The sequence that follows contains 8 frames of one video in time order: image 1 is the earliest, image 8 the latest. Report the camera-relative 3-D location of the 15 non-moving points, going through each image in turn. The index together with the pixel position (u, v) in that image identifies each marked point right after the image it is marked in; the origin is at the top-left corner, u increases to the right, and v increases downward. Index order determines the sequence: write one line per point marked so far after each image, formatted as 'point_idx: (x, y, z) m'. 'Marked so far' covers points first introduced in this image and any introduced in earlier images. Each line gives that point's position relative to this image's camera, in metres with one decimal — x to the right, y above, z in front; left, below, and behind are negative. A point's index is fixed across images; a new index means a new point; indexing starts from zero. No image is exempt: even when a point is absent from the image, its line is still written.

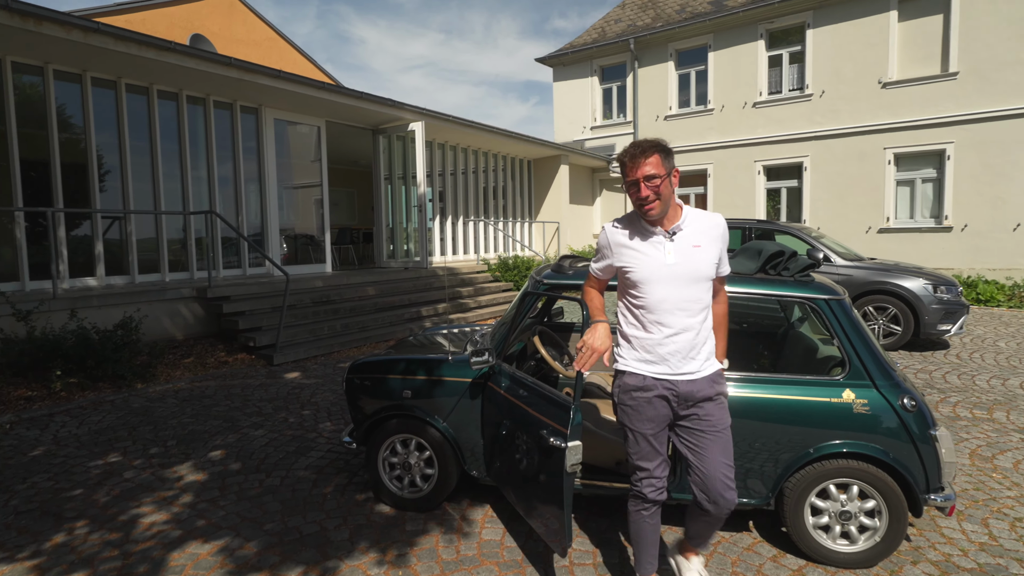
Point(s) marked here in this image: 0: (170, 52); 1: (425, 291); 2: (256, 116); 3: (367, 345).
0: (-4.4, +3.1, +7.5) m
1: (-1.6, -0.1, +10.4) m
2: (-4.5, +3.0, +10.1) m
3: (-2.0, -0.8, +8.1) m
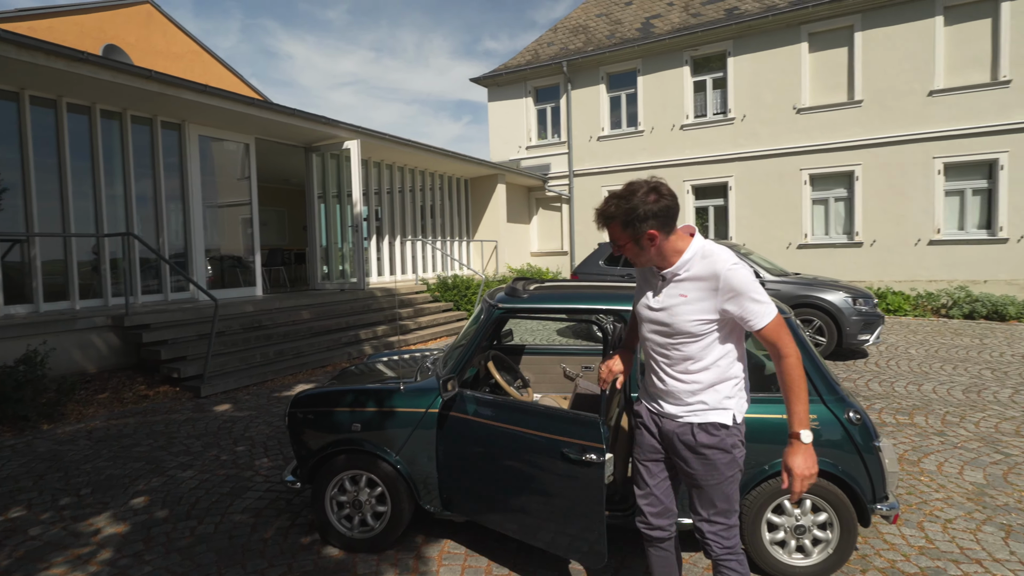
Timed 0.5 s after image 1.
0: (-5.2, +2.7, +7.0) m
1: (-2.6, -0.4, +10.0) m
2: (-5.5, +2.6, +9.5) m
3: (-2.8, -1.1, +7.7) m
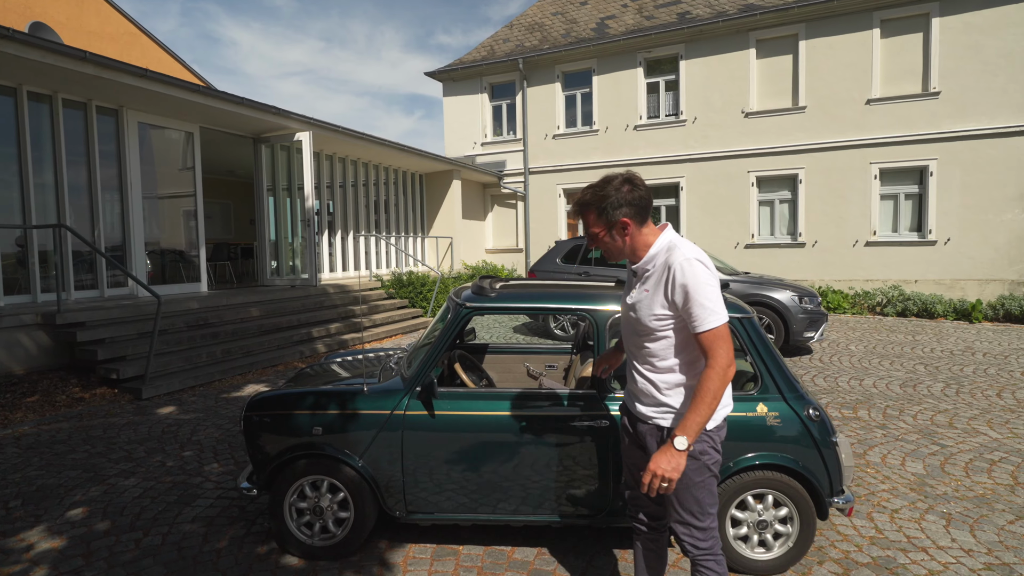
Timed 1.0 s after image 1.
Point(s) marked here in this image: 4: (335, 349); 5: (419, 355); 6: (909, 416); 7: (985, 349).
0: (-5.6, +2.8, +6.5) m
1: (-3.3, -0.4, +9.8) m
2: (-6.1, +2.6, +9.0) m
3: (-3.3, -1.1, +7.4) m
4: (-2.7, -0.9, +8.9) m
5: (-0.5, -0.4, +3.3) m
6: (+4.1, -1.3, +6.0) m
7: (+8.2, -1.1, +10.0) m
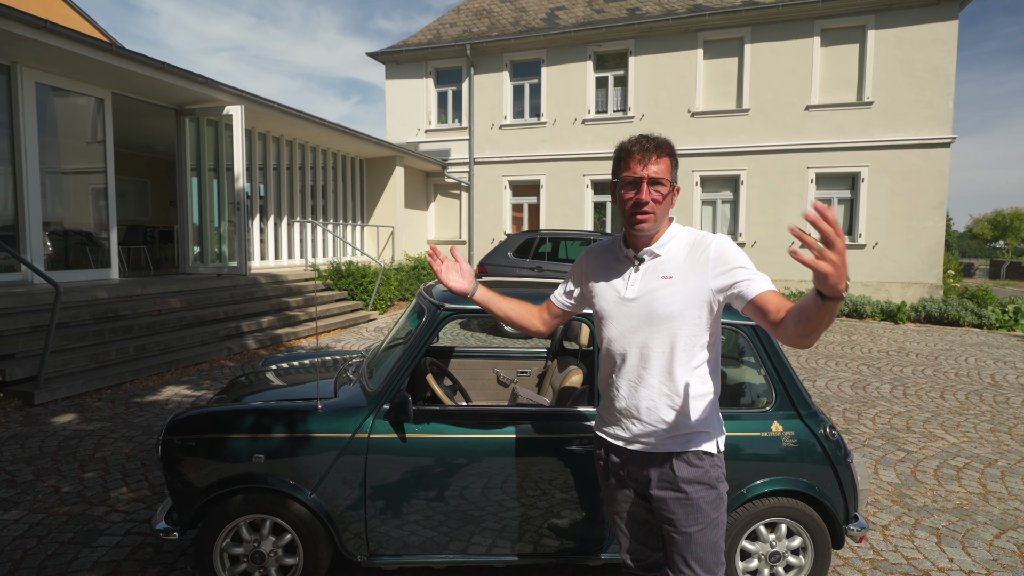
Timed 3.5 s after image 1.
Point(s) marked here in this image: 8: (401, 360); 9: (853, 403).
0: (-6.0, +2.9, +5.3) m
1: (-4.1, -0.2, +8.9) m
2: (-6.8, +2.8, +7.8) m
3: (-3.8, -0.9, +6.6) m
4: (-3.4, -0.8, +8.1) m
5: (-0.6, -0.4, +2.7) m
6: (+3.7, -1.4, +6.0) m
7: (+7.3, -1.1, +10.4) m
8: (-0.5, -0.3, +2.6) m
9: (+3.9, -1.3, +6.6) m
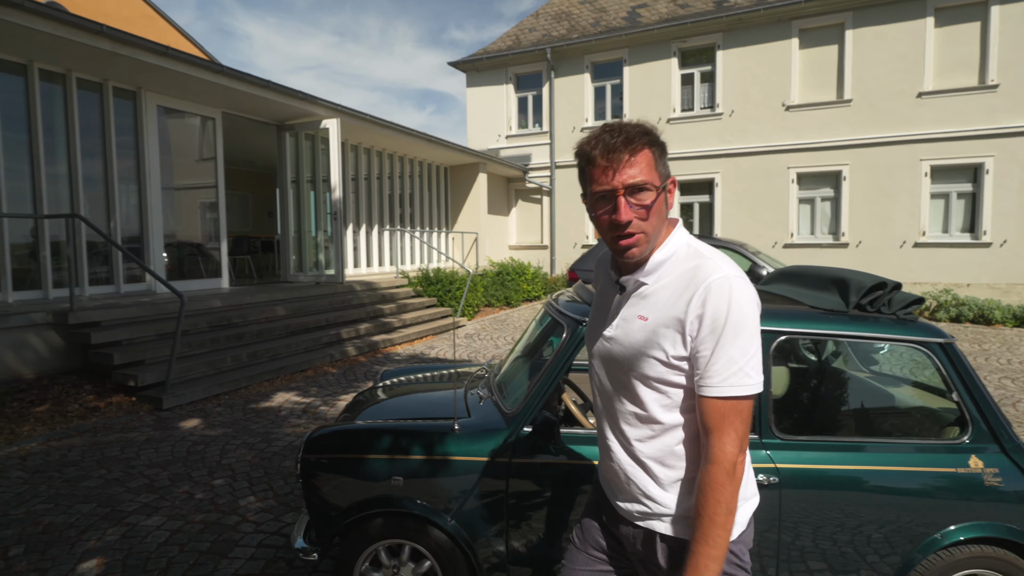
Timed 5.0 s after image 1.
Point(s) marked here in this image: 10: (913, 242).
0: (-5.0, +2.8, +5.8) m
1: (-2.7, -0.3, +9.1) m
2: (-5.5, +2.7, +8.4) m
3: (-2.7, -1.0, +6.8) m
4: (-2.1, -0.9, +8.3) m
5: (0.0, -0.4, +2.6) m
6: (+4.7, -1.4, +5.2) m
7: (+8.8, -1.2, +9.2) m
8: (+0.1, -0.4, +2.5) m
9: (+5.0, -1.4, +5.9) m
10: (+10.1, +1.2, +14.5) m
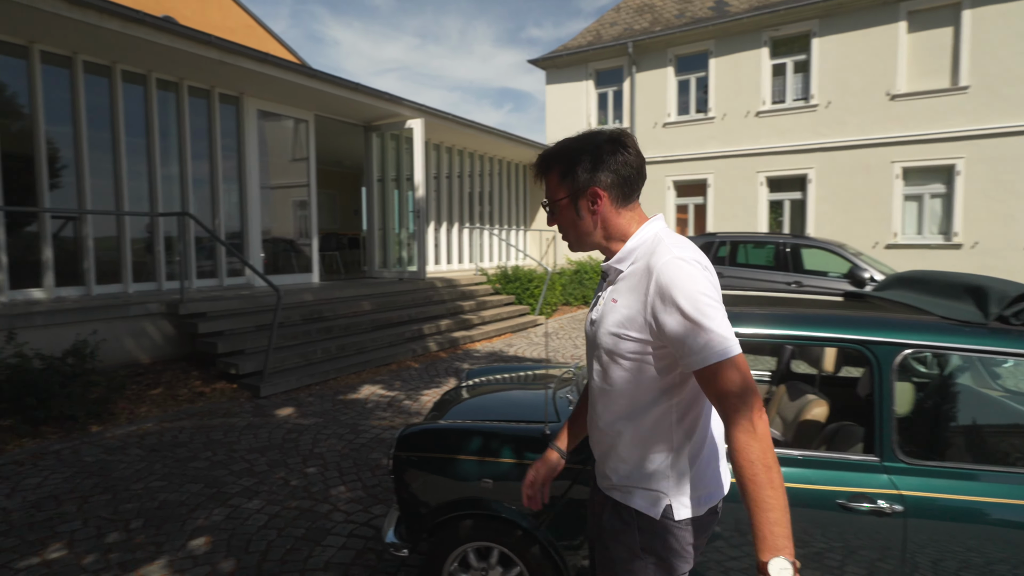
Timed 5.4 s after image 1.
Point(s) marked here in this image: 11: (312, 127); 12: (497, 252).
0: (-4.1, +2.9, +6.4) m
1: (-1.4, -0.3, +9.3) m
2: (-4.2, +2.8, +8.9) m
3: (-1.8, -1.0, +7.0) m
4: (-1.0, -0.9, +8.4) m
5: (+0.4, -0.4, +2.5) m
6: (+5.4, -1.5, +4.6) m
7: (+10.0, -1.3, +8.0) m
8: (+0.5, -0.4, +2.4) m
9: (+5.7, -1.4, +5.1) m
10: (+12.0, +1.0, +13.0) m
11: (-3.6, +2.9, +10.4) m
12: (-0.4, +0.9, +14.8) m
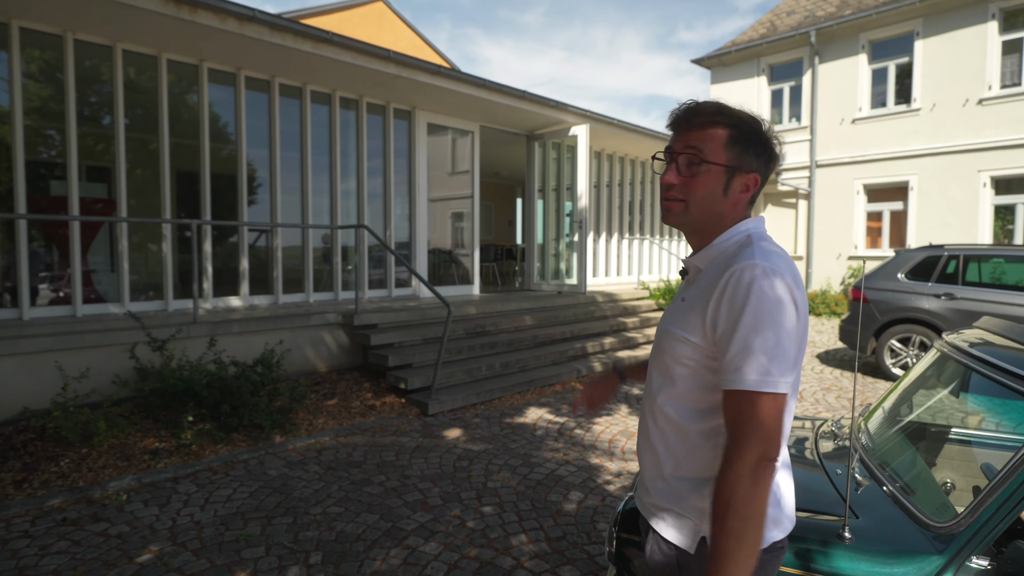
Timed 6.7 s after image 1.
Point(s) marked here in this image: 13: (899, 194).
0: (-2.1, +2.8, +6.6) m
1: (+1.1, -0.5, +8.8) m
2: (-1.6, +2.6, +9.1) m
3: (+0.2, -1.2, +6.6) m
4: (+1.3, -1.1, +7.8) m
5: (+1.3, -0.6, +1.7) m
6: (+6.5, -1.7, +2.5) m
7: (+11.8, -1.7, +4.7) m
8: (+1.3, -0.5, +1.6) m
9: (+7.0, -1.7, +3.0) m
10: (+15.0, +0.5, +9.2) m
11: (-0.7, +2.7, +10.4) m
12: (+3.5, +0.6, +13.8) m
13: (+9.9, +2.4, +14.7) m
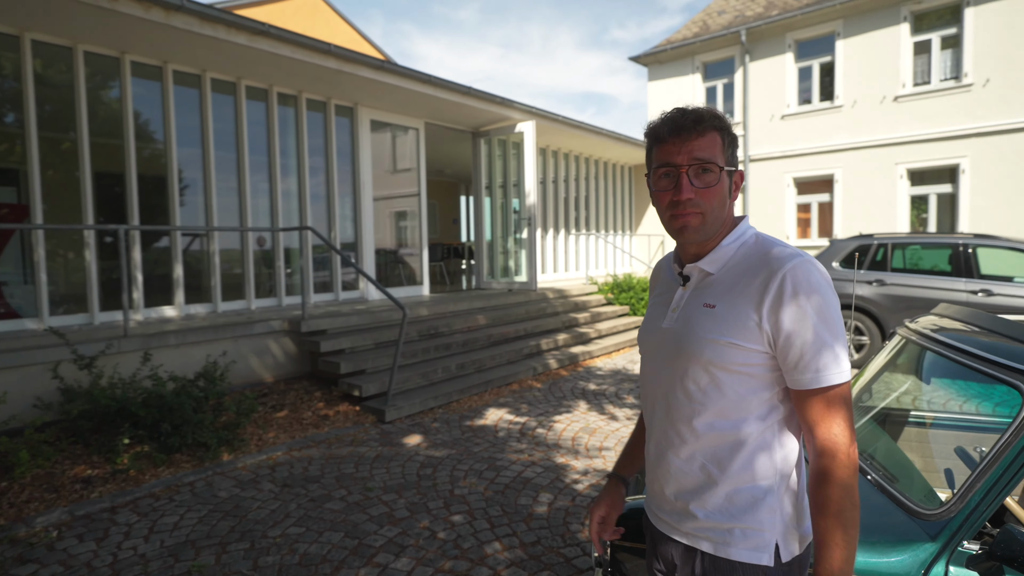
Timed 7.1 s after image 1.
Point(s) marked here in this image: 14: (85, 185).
0: (-2.7, +2.7, +6.3) m
1: (+0.4, -0.5, +8.8) m
2: (-2.5, +2.6, +8.8) m
3: (-0.3, -1.2, +6.5) m
4: (+0.7, -1.0, +7.8) m
5: (+1.2, -0.5, +1.8) m
6: (+6.4, -1.6, +3.1) m
7: (+11.5, -1.4, +5.8) m
8: (+1.3, -0.5, +1.6) m
9: (+6.9, -1.5, +3.6) m
10: (+14.2, +0.9, +10.5) m
11: (-1.6, +2.7, +10.2) m
12: (+2.2, +0.7, +14.0) m
13: (+8.4, +2.7, +15.5) m
14: (-4.7, +1.1, +6.4) m
